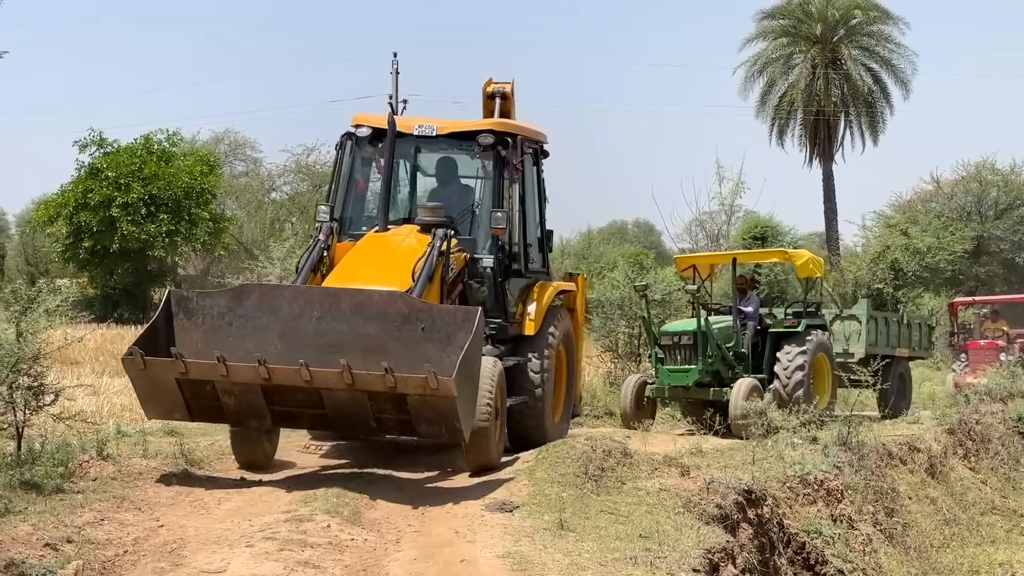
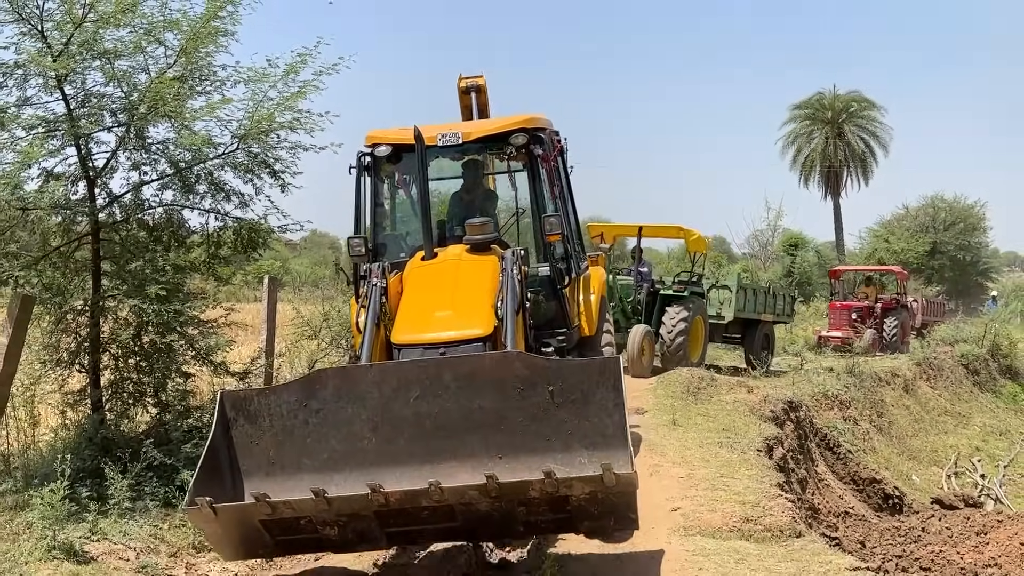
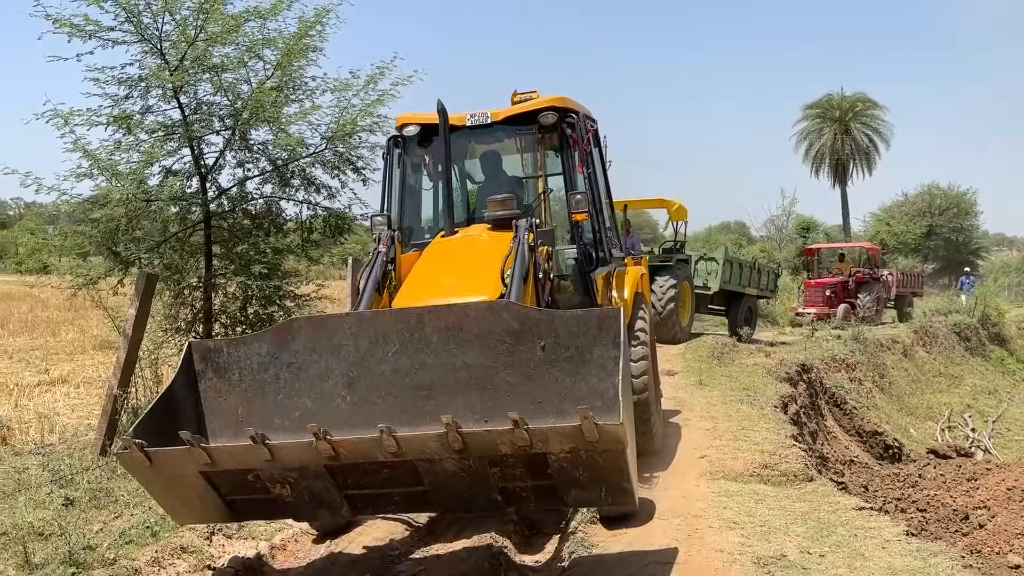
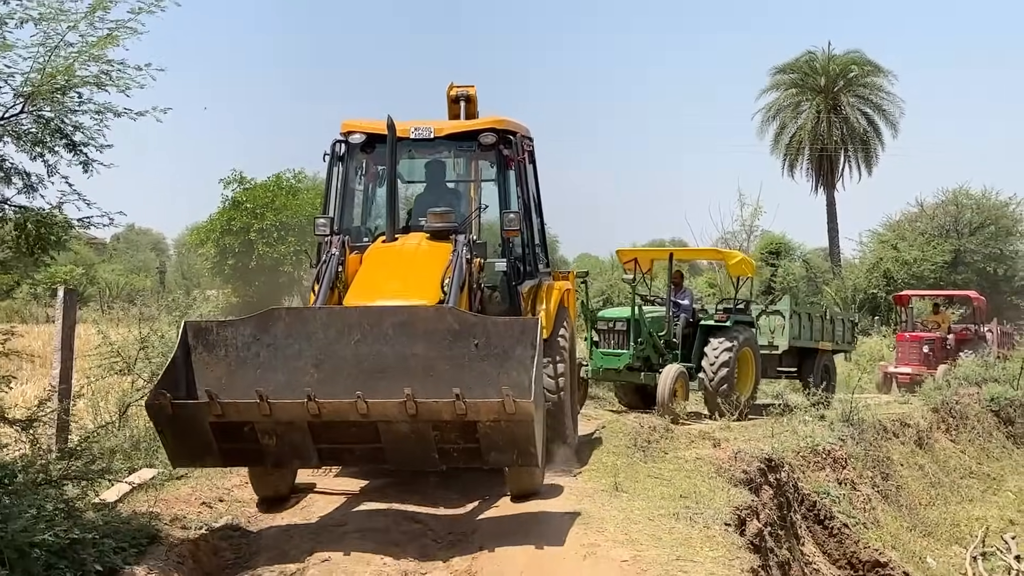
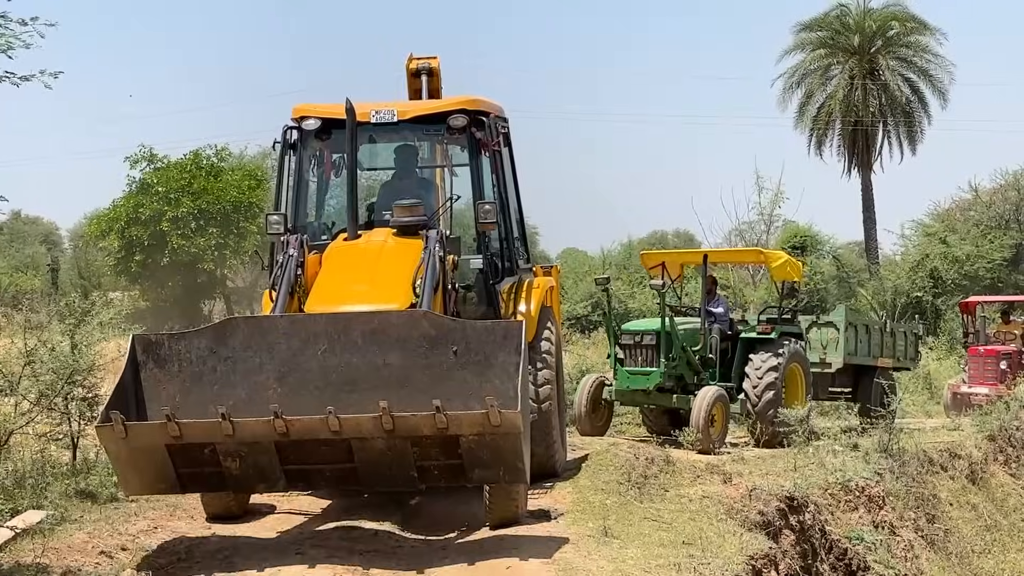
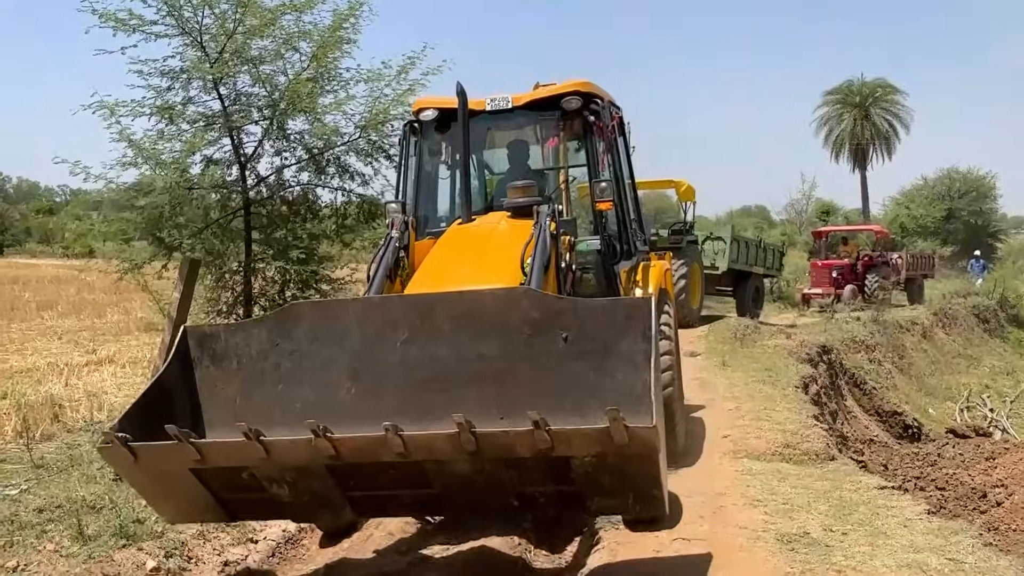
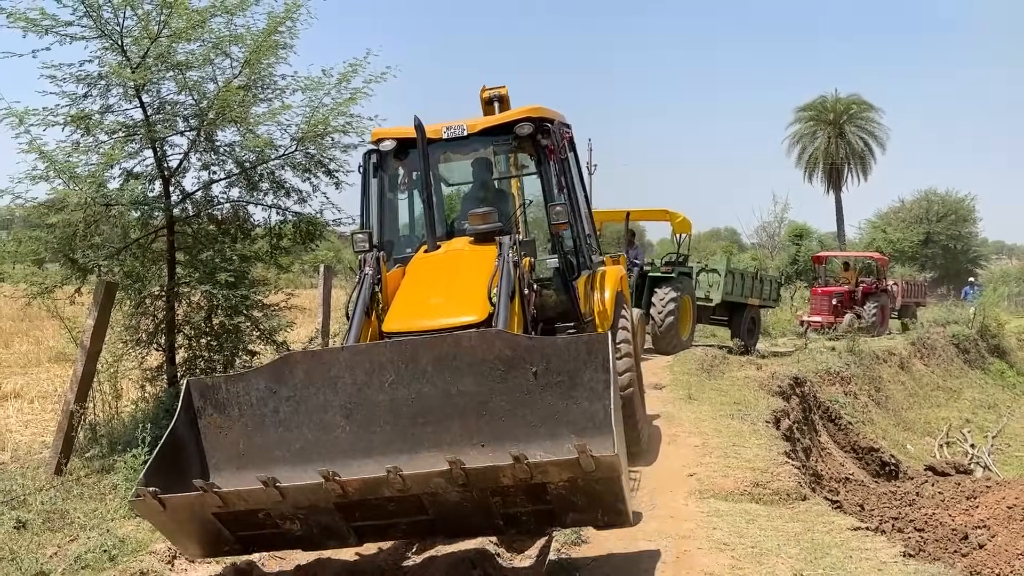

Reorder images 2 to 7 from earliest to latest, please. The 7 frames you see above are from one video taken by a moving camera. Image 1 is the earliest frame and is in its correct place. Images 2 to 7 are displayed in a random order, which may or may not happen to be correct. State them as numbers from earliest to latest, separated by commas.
5, 4, 2, 7, 3, 6
